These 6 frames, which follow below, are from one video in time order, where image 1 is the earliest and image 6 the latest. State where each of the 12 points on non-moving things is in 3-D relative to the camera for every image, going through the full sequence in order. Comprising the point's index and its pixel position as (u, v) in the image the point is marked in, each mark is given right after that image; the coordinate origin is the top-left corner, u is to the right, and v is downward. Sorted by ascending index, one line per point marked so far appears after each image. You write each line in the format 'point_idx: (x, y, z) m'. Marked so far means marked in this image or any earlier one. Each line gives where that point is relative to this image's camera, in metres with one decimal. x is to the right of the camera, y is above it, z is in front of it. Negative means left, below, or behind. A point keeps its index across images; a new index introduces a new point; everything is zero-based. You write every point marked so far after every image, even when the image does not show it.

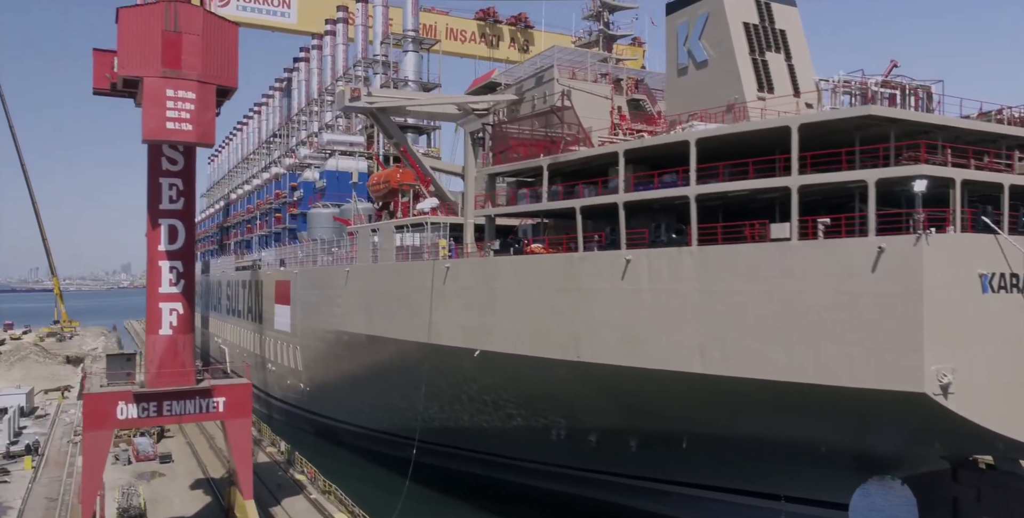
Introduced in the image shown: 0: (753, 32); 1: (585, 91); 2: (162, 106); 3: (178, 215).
0: (+4.6, +4.3, +14.3) m
1: (+1.6, +3.6, +16.2) m
2: (-4.7, +2.1, +10.0) m
3: (-4.9, +0.7, +11.1) m
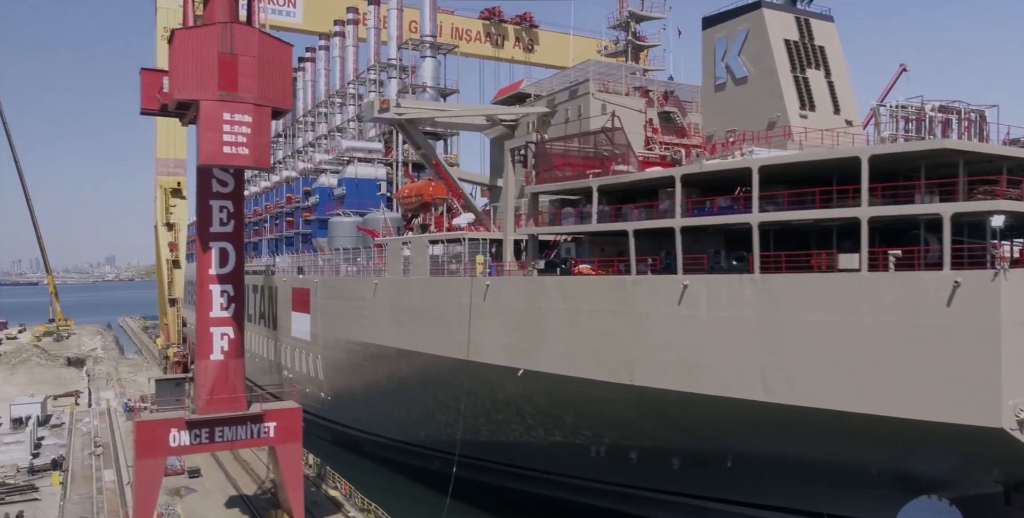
0: (+5.4, +4.0, +14.3) m
1: (+2.3, +3.3, +16.1) m
2: (-3.9, +1.7, +9.9) m
3: (-4.1, +0.3, +10.9) m
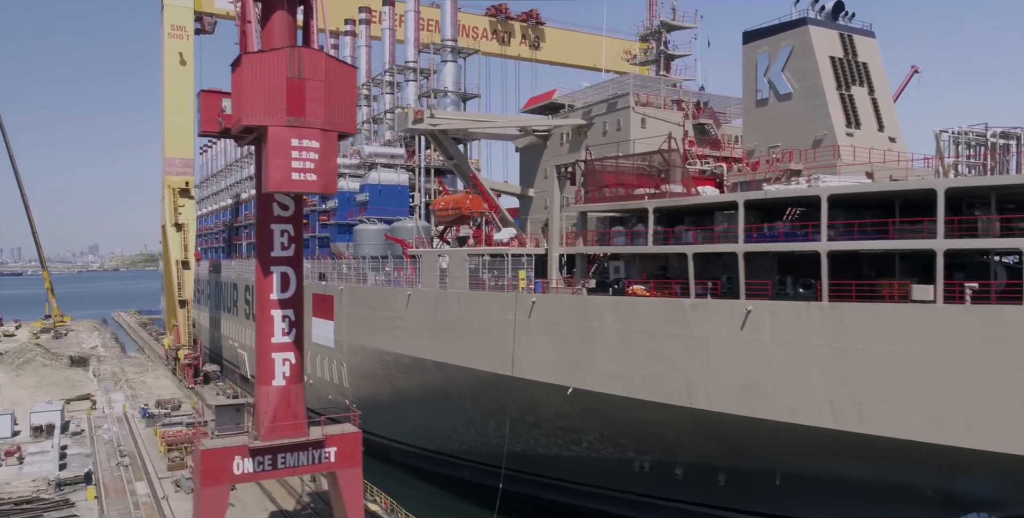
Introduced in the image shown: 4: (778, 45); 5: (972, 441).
0: (+6.2, +3.7, +14.3) m
1: (+3.2, +3.0, +16.1) m
2: (-2.9, +1.3, +9.8) m
3: (-3.2, 0.0, +10.8) m
4: (+5.2, +4.2, +14.8) m
5: (+5.5, -2.2, +9.0) m
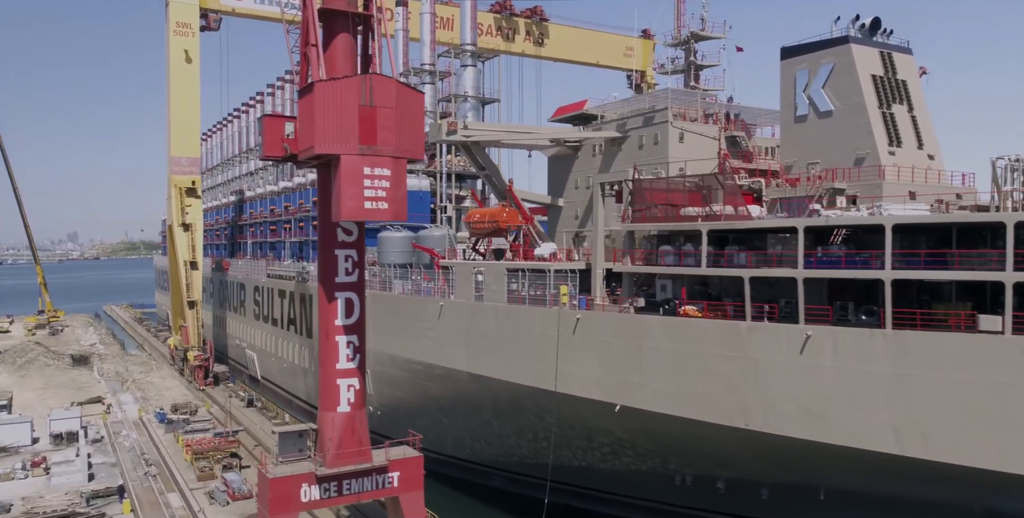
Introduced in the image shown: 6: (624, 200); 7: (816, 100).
0: (+7.1, +3.4, +14.4) m
1: (+4.0, +2.7, +16.1) m
2: (-2.0, +0.9, +9.7) m
3: (-2.3, -0.4, +10.8) m
4: (+6.1, +3.9, +14.9) m
5: (+6.5, -2.6, +9.2) m
6: (+2.2, +1.1, +14.7) m
7: (+6.1, +3.2, +15.0) m
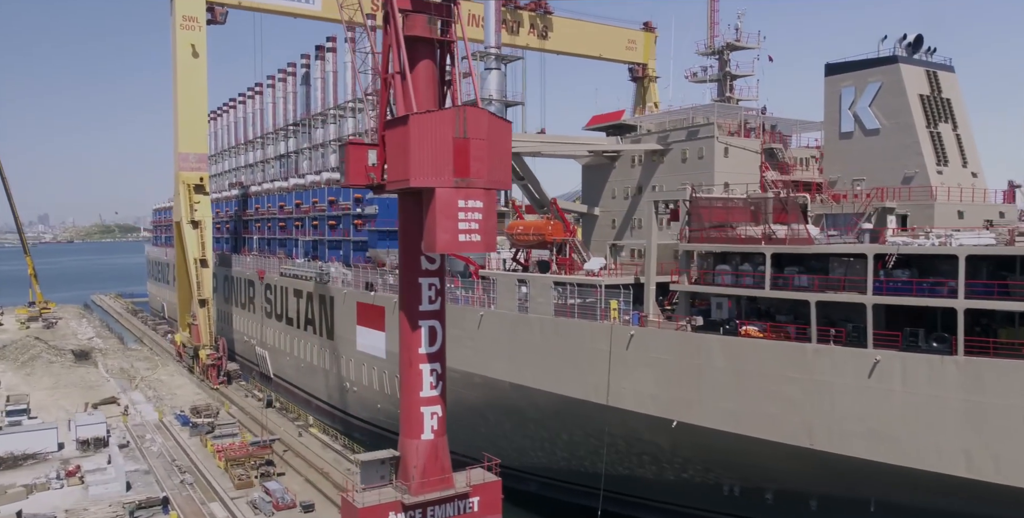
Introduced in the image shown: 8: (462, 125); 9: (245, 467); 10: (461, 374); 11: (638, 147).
0: (+8.1, +3.0, +14.7) m
1: (+5.0, +2.5, +16.3) m
2: (-0.8, +0.5, +9.8) m
3: (-1.1, -0.8, +10.9) m
4: (+7.1, +3.6, +15.2) m
5: (+7.7, -3.0, +9.6) m
6: (+3.3, +0.8, +14.8) m
7: (+7.1, +2.9, +15.2) m
8: (-0.7, +1.7, +9.8) m
9: (-7.0, -5.4, +19.7) m
10: (-1.2, -2.9, +18.6) m
11: (+2.9, +2.6, +17.2) m
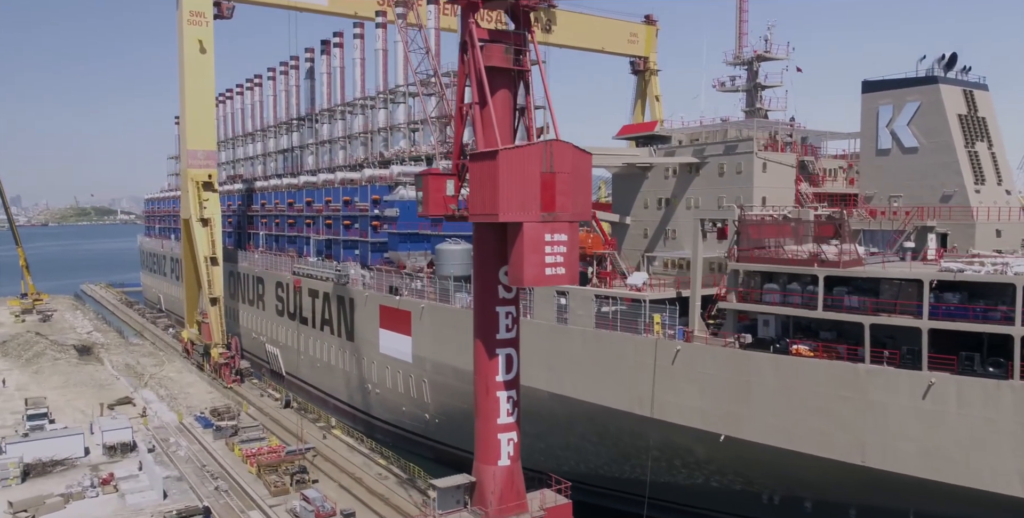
0: (+9.1, +2.7, +15.0) m
1: (+5.9, +2.2, +16.6) m
2: (+0.3, +0.1, +10.0) m
3: (-0.1, -1.2, +11.1) m
4: (+8.1, +3.3, +15.5) m
5: (+8.8, -3.5, +10.1) m
6: (+4.2, +0.5, +15.1) m
7: (+8.1, +2.6, +15.6) m
8: (+0.4, +1.3, +9.9) m
9: (-6.2, -5.6, +19.8) m
10: (-0.4, -3.1, +18.8) m
11: (+3.8, +2.3, +17.4) m
